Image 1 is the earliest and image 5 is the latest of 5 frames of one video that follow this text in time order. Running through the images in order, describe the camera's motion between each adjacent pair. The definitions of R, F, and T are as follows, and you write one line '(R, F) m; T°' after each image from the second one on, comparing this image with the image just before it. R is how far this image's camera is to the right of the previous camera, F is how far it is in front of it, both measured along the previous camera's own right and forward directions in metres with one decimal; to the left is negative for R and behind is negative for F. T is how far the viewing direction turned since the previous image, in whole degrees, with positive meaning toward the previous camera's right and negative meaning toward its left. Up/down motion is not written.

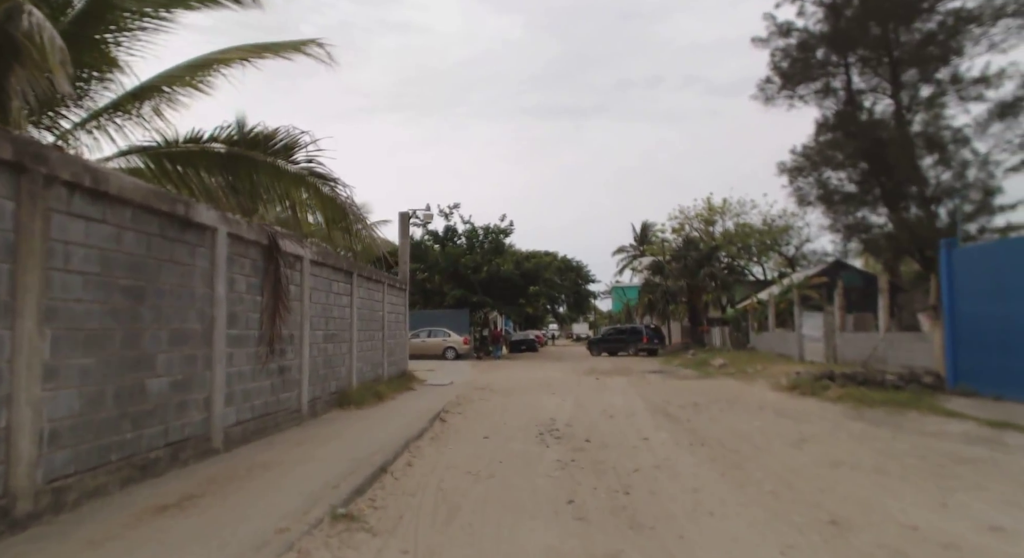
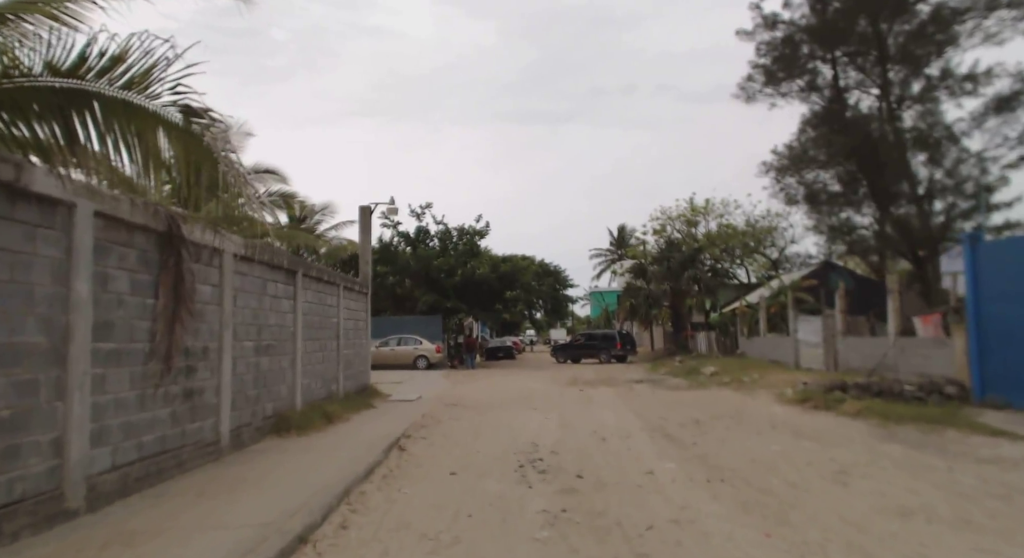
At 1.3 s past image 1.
(+0.1, +1.9) m; +2°
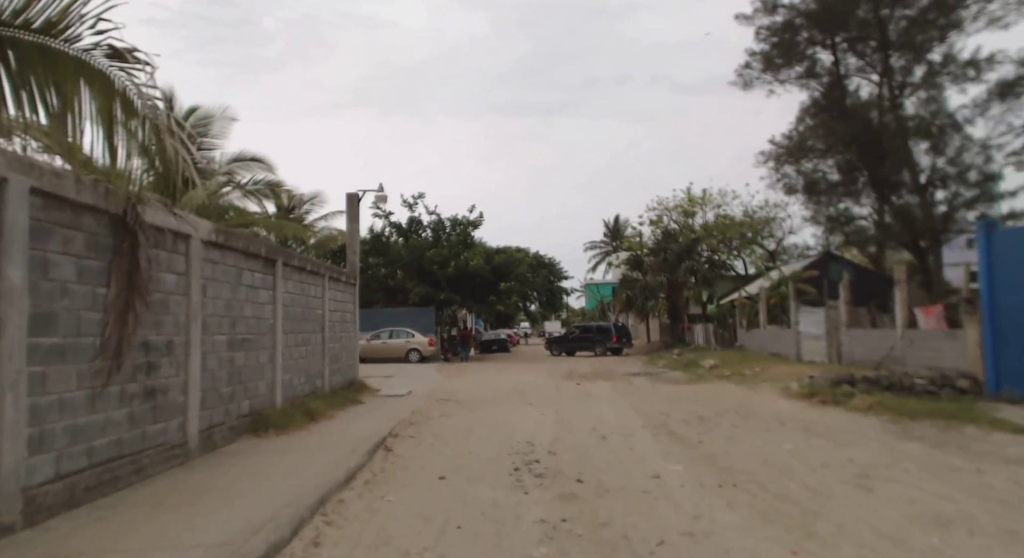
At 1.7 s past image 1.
(0.0, +0.6) m; +1°
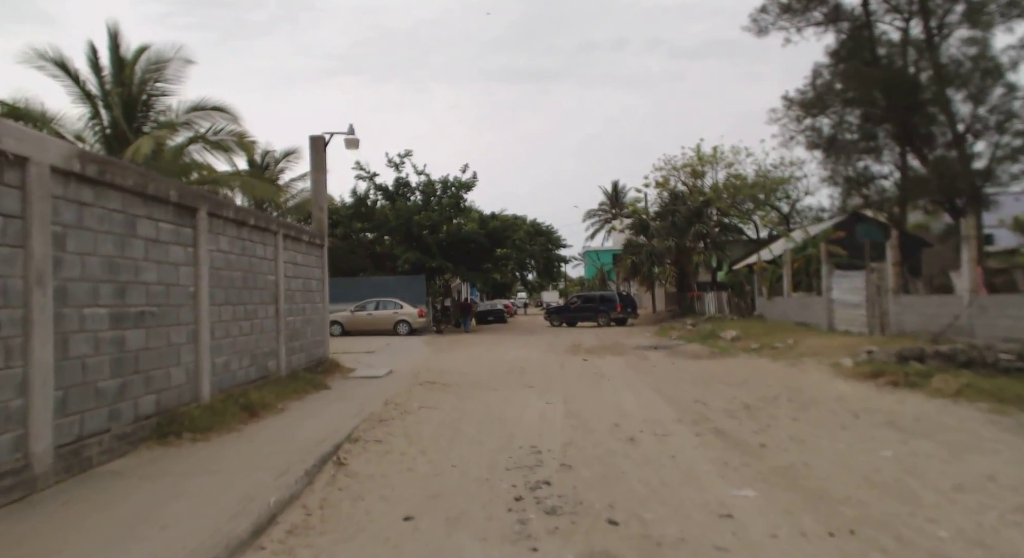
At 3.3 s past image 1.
(0.0, +2.4) m; 0°
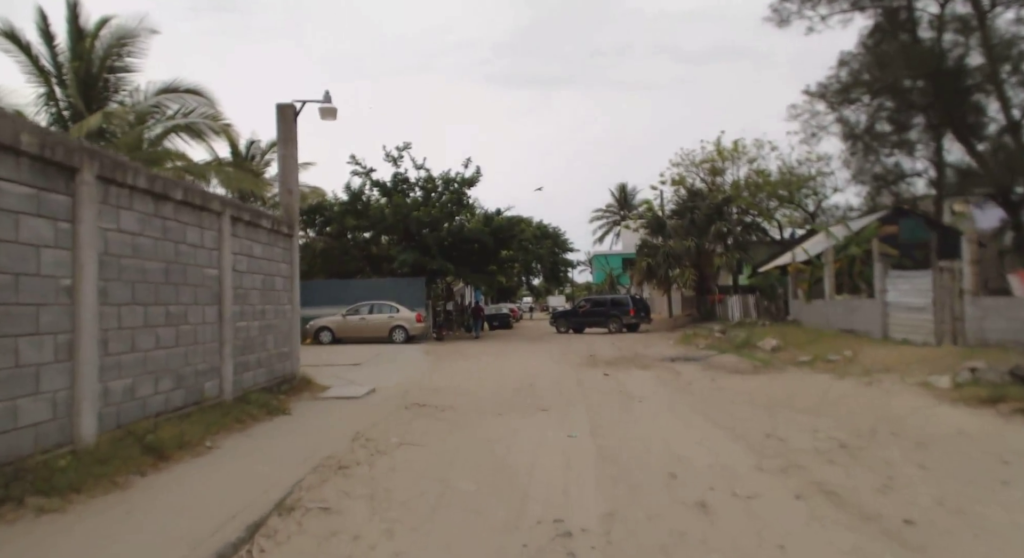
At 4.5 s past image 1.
(-0.1, +2.3) m; 0°
